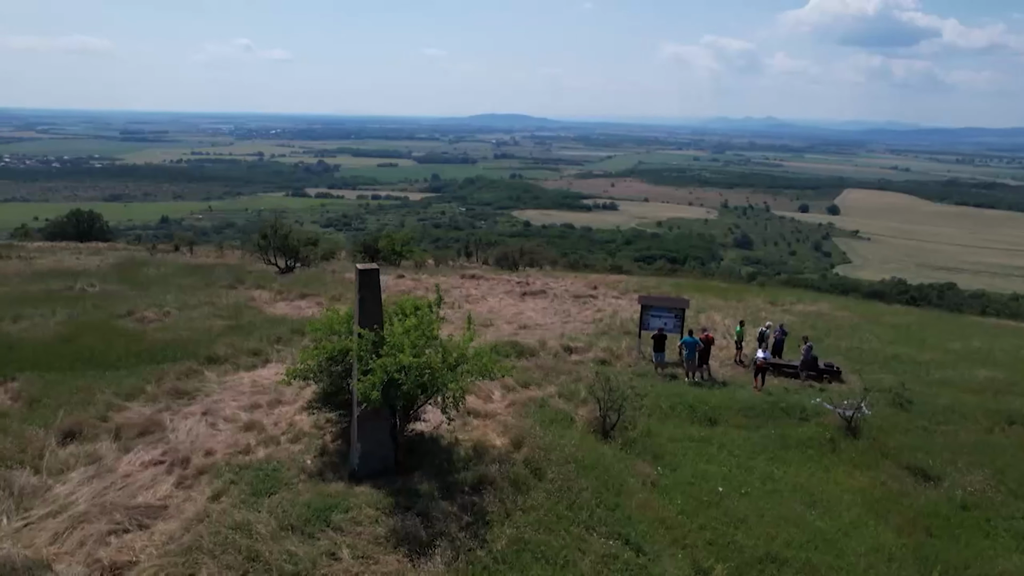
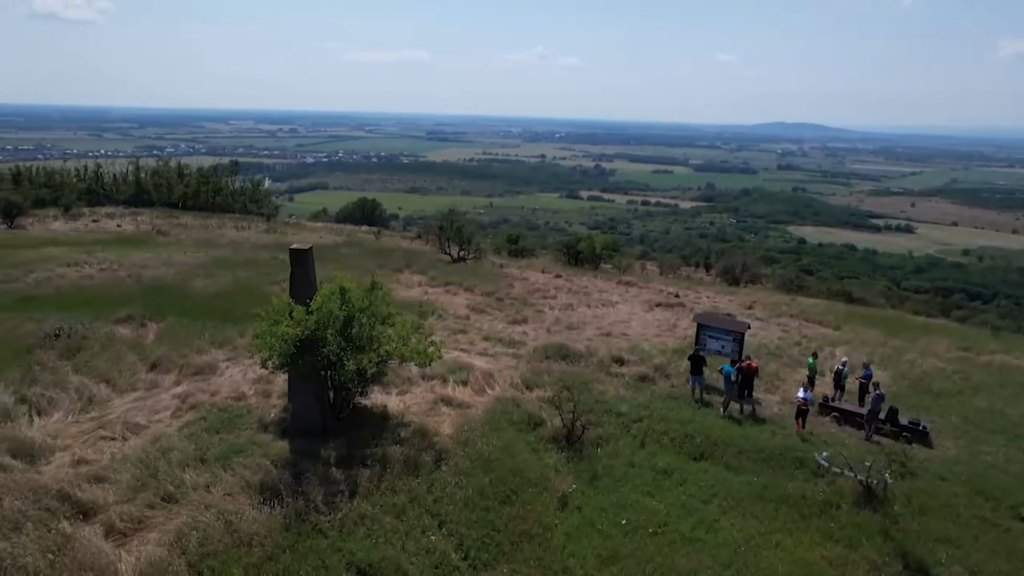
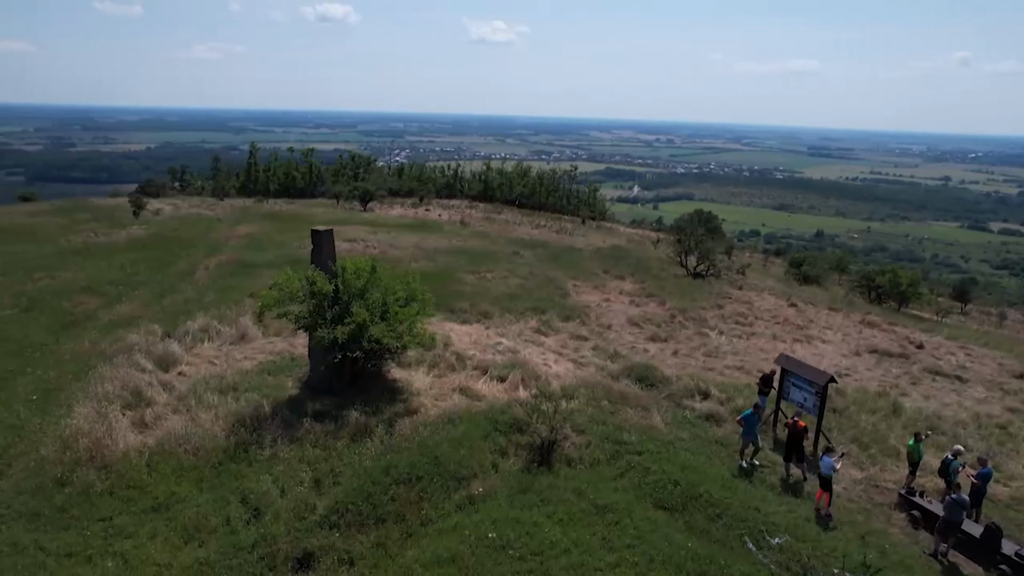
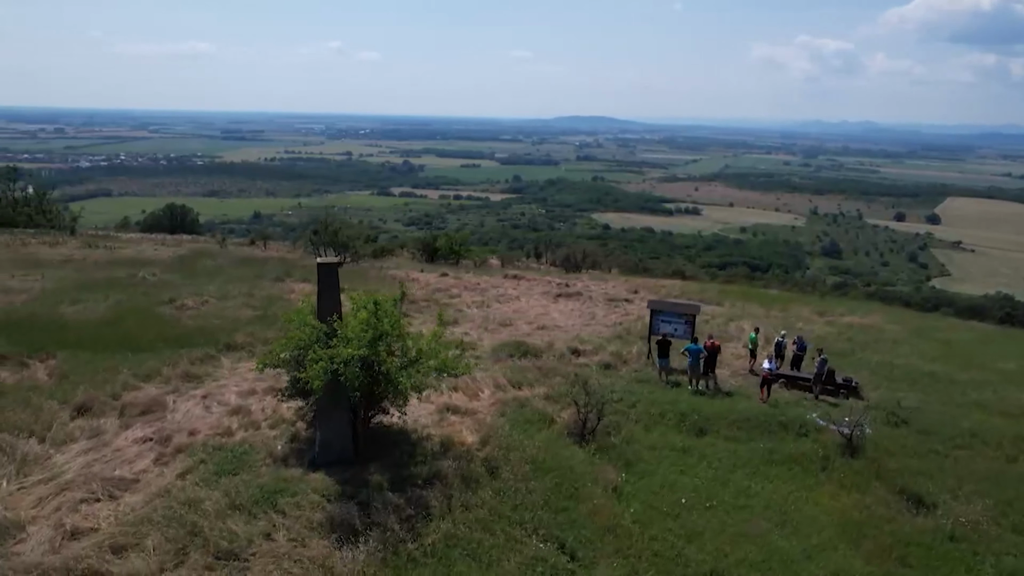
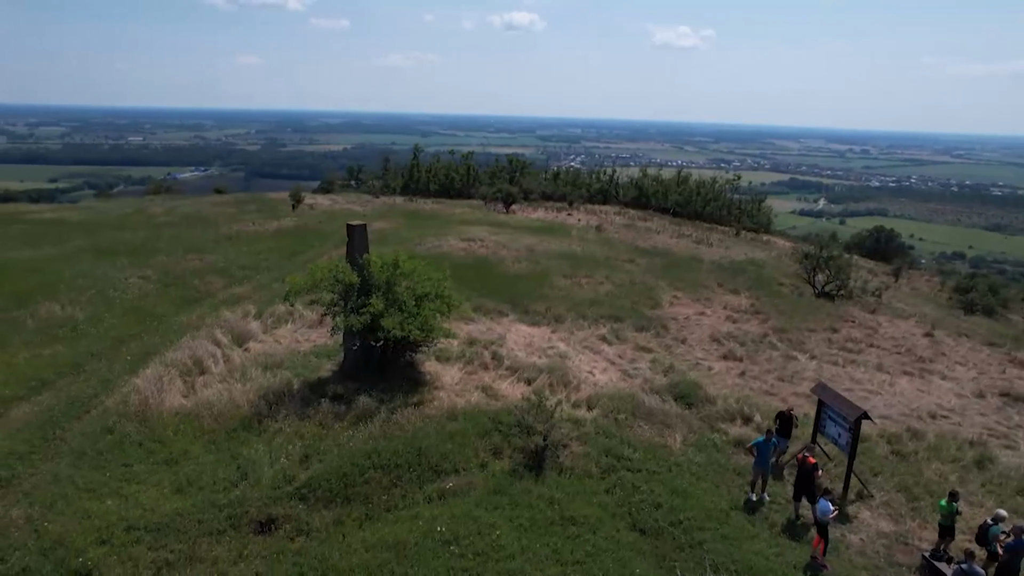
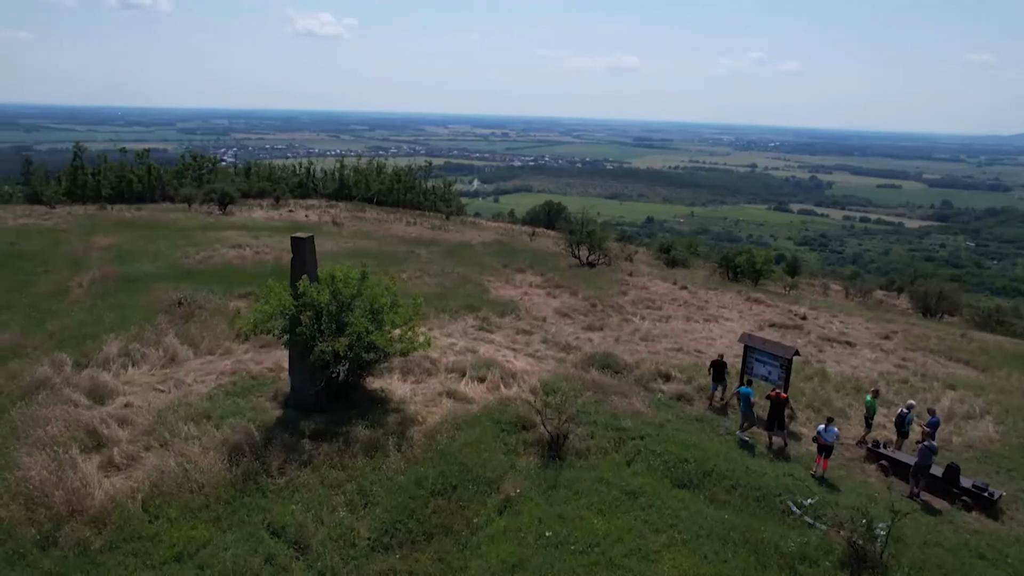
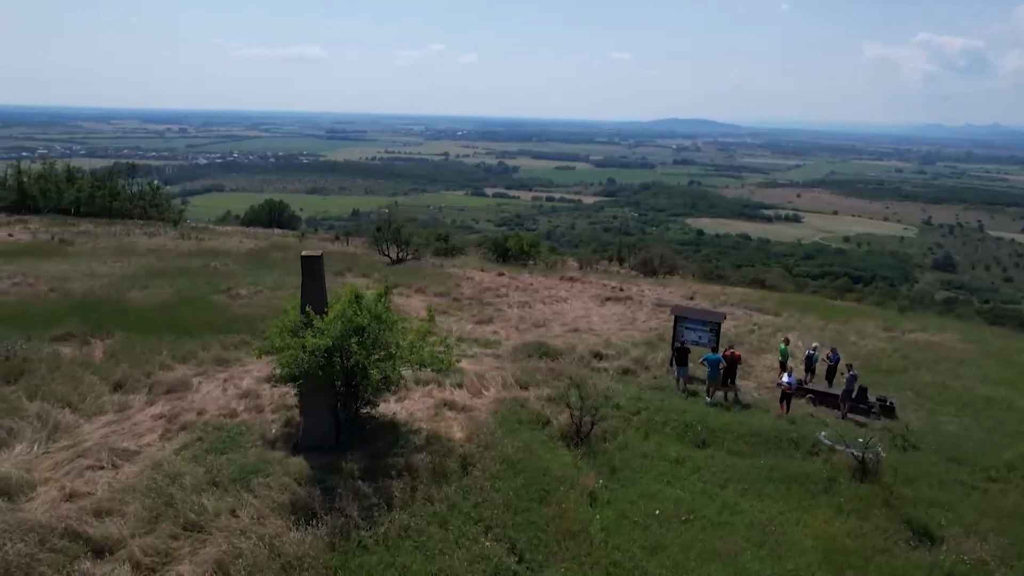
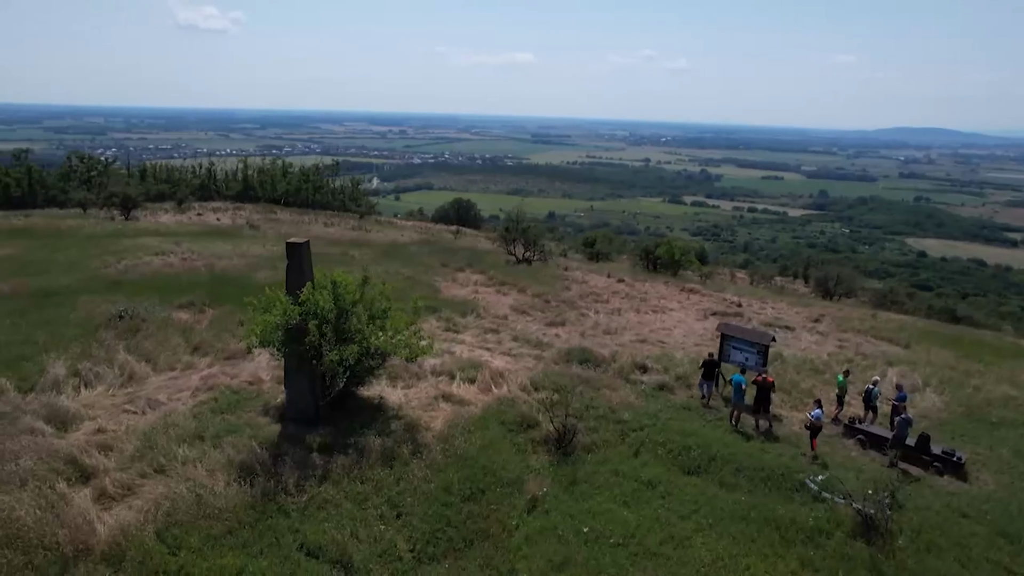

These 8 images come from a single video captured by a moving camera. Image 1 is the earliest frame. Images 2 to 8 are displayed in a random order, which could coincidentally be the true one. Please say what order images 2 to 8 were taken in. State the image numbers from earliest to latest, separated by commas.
4, 7, 2, 8, 6, 3, 5
